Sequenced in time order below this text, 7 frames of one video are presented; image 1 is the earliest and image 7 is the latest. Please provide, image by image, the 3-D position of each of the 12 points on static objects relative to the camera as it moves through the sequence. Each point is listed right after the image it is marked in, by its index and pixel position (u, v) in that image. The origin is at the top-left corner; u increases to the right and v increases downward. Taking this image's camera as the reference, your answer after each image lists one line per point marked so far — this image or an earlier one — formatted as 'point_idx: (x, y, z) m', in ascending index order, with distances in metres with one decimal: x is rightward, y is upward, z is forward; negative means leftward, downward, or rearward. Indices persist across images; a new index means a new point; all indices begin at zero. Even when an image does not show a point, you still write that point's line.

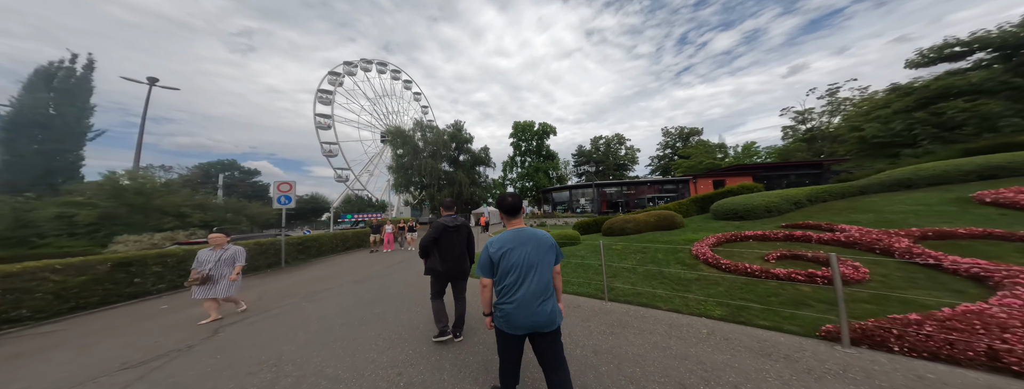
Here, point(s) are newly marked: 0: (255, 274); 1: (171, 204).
0: (-9.9, -3.1, +9.5) m
1: (-24.0, -0.7, +17.9) m
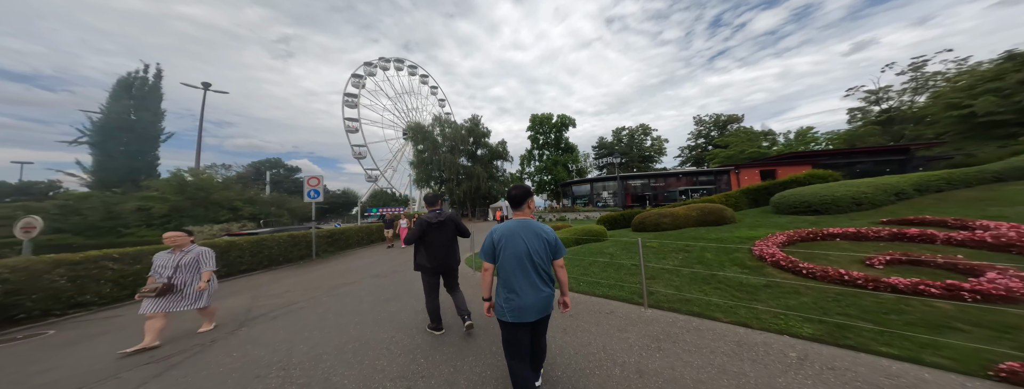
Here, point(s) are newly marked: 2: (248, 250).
0: (-9.1, -2.9, +9.9) m
1: (-22.3, -0.3, +19.5) m
2: (-9.2, -1.9, +8.4) m
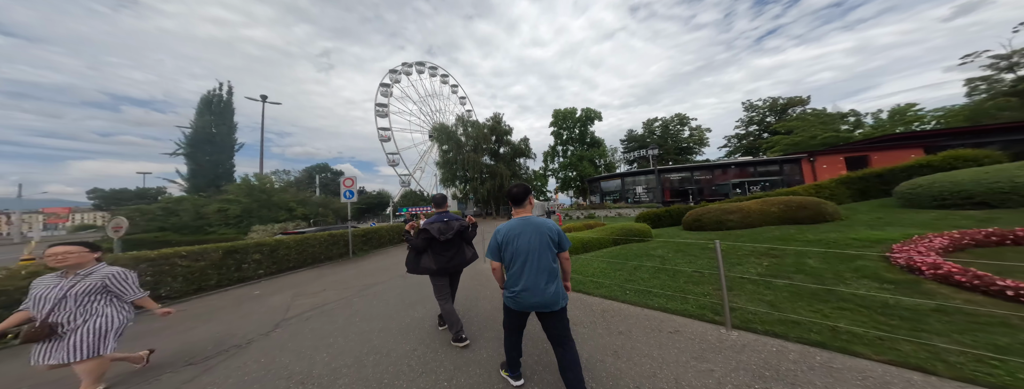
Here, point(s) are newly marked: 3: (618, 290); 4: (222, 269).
0: (-7.8, -2.9, +10.3) m
1: (-19.9, -0.5, +21.4) m
2: (-8.0, -2.0, +8.9) m
3: (+1.9, -1.7, +4.5) m
4: (-8.2, -2.1, +6.9) m
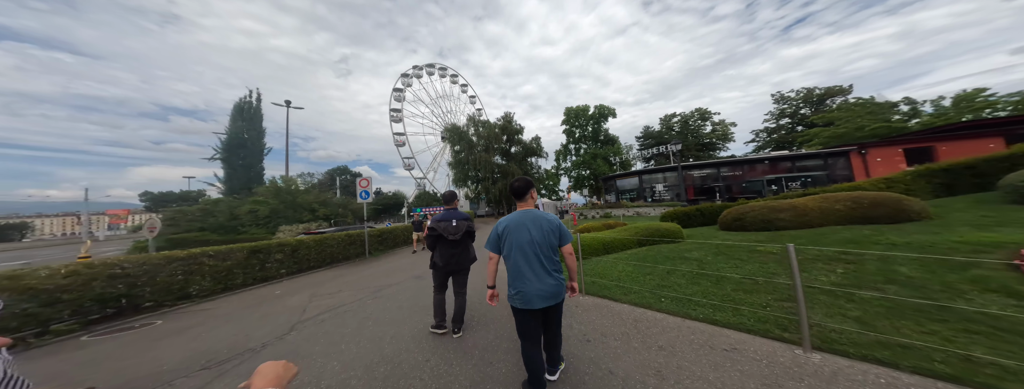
0: (-7.0, -2.9, +10.4) m
1: (-18.5, -0.6, +22.1) m
2: (-7.4, -2.0, +9.0) m
3: (+2.3, -1.7, +4.0) m
4: (-7.7, -2.1, +7.0) m
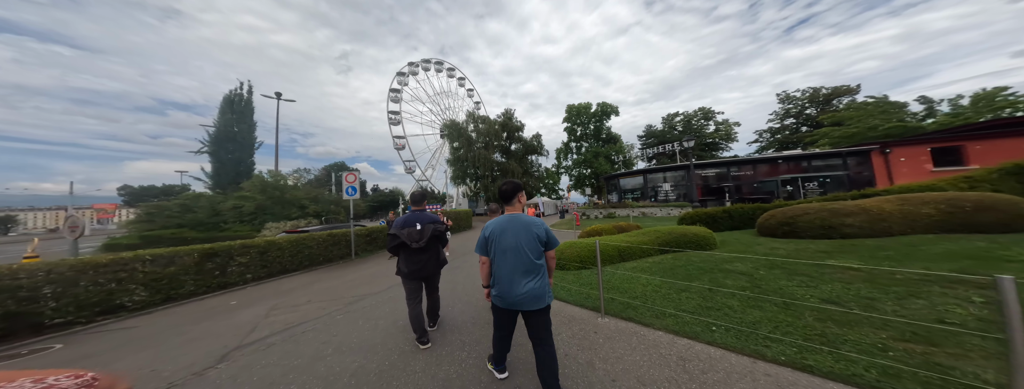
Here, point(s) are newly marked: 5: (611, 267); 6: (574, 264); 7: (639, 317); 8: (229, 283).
0: (-7.1, -2.7, +9.4) m
1: (-18.6, -0.2, +21.0) m
2: (-7.5, -1.8, +8.0) m
3: (+2.3, -1.6, +3.1) m
4: (-7.7, -1.9, +6.0) m
5: (+2.0, -1.5, +4.9) m
6: (+1.5, -1.6, +5.7) m
7: (+1.7, -1.7, +3.4) m
8: (-7.5, -2.3, +6.5) m
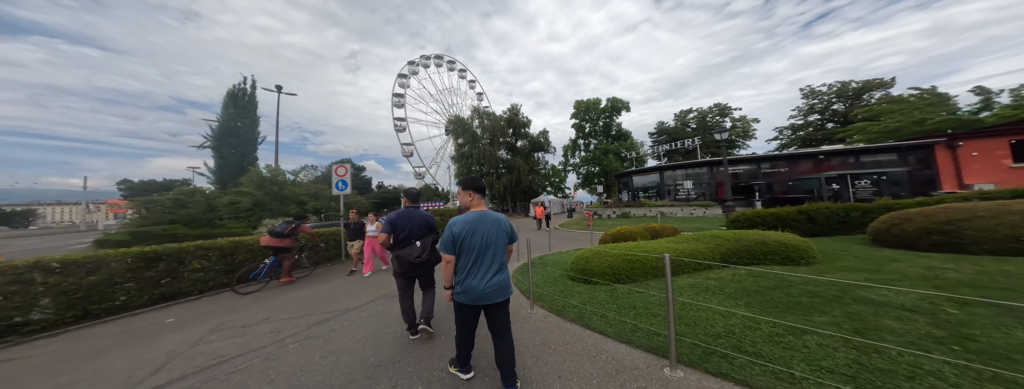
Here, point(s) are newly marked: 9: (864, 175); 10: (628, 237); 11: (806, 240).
0: (-6.8, -2.5, +8.3) m
1: (-18.1, +0.1, +20.2) m
2: (-7.2, -1.6, +6.9) m
3: (+2.4, -1.5, +1.8) m
4: (-7.5, -1.7, +4.9) m
5: (+2.1, -1.3, +3.6) m
6: (+1.7, -1.5, +4.4) m
7: (+1.9, -1.6, +2.1) m
8: (-7.3, -2.1, +5.4) m
9: (+22.3, +1.2, +16.1) m
10: (+3.1, -1.1, +6.4) m
11: (+4.5, -0.7, +4.0) m
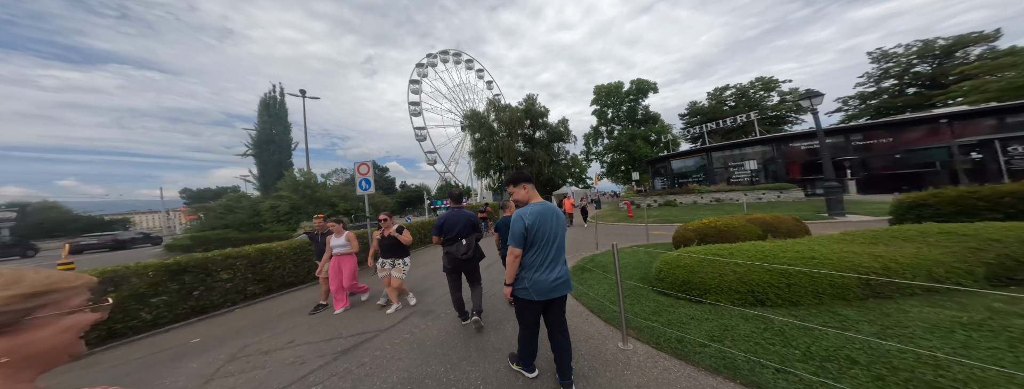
0: (-5.3, -2.4, +7.7) m
1: (-15.5, 0.0, +20.5) m
2: (-5.8, -1.6, +6.3) m
3: (+3.3, -1.3, +0.3) m
4: (-6.3, -1.8, +4.4) m
5: (+3.2, -1.1, +2.2) m
6: (+2.8, -1.2, +3.1) m
7: (+2.8, -1.4, +0.7) m
8: (-6.1, -2.2, +4.9) m
9: (+24.3, +2.6, +12.6) m
10: (+4.3, -0.7, +4.9) m
11: (+5.6, -0.3, +2.3) m
